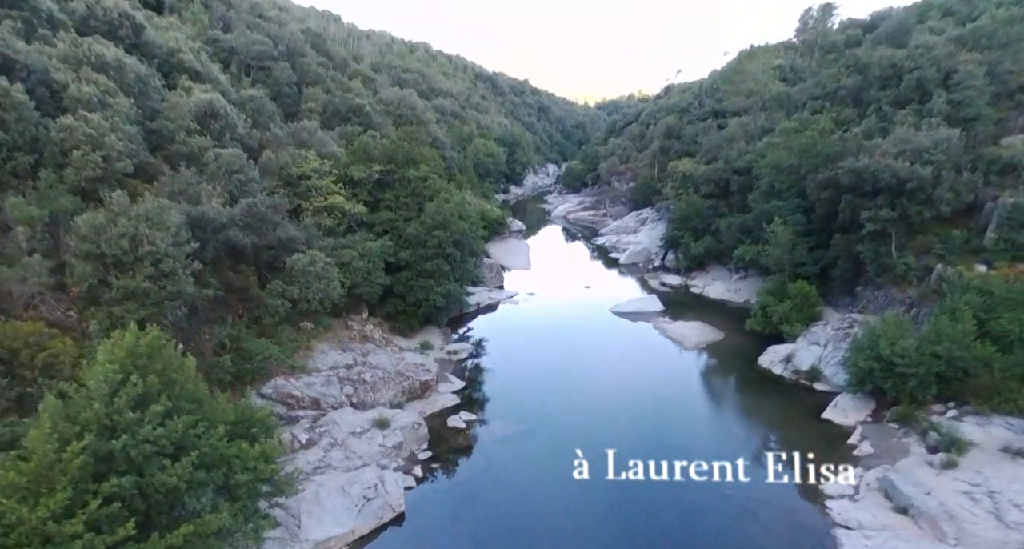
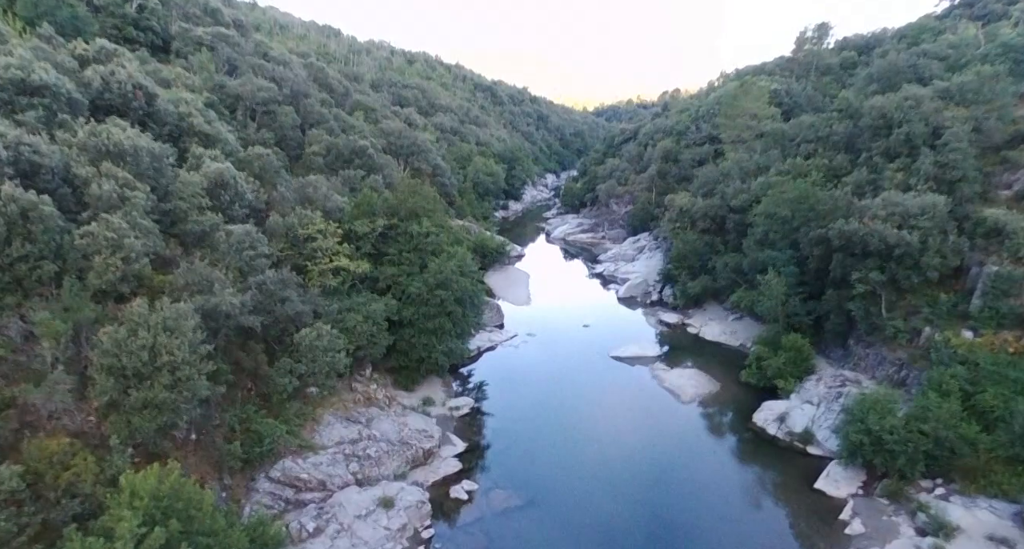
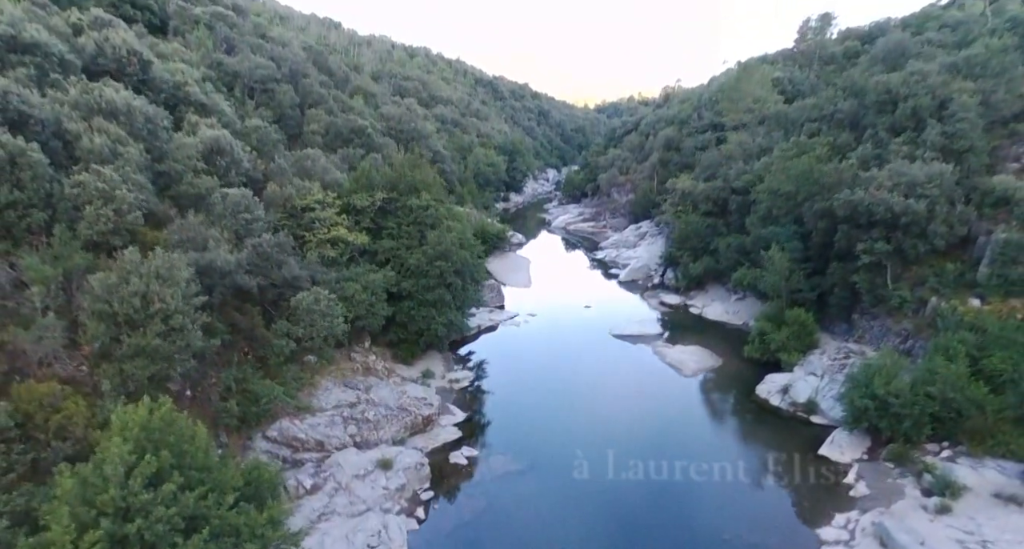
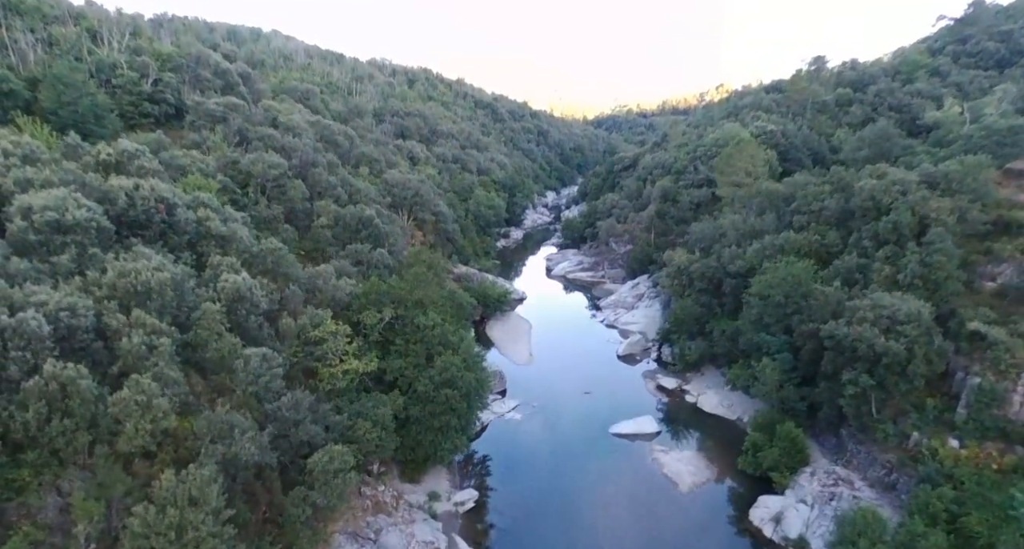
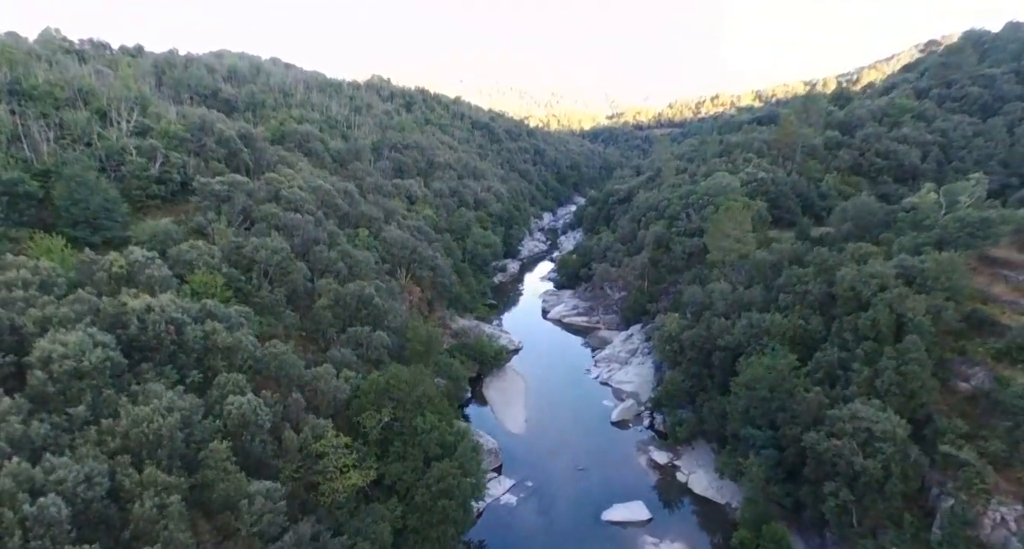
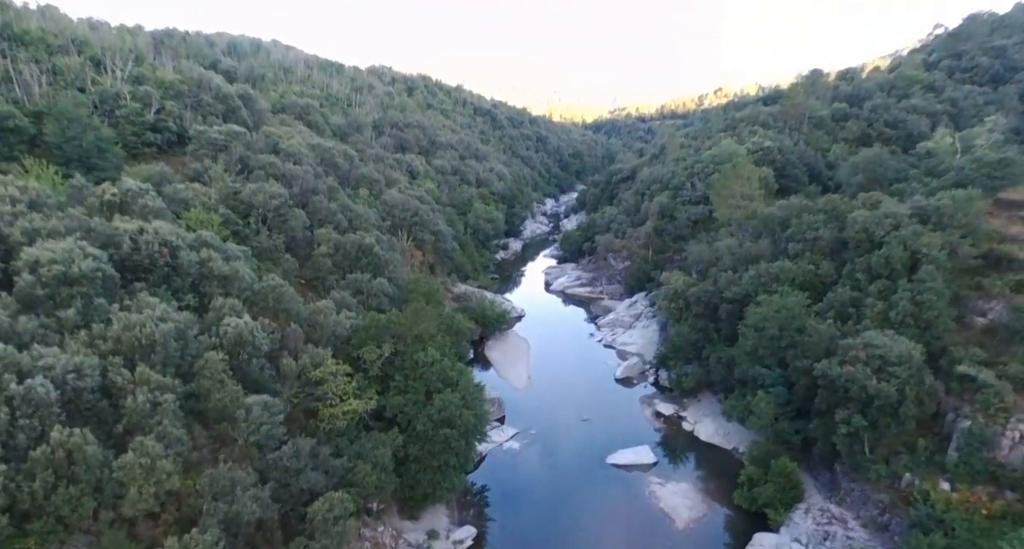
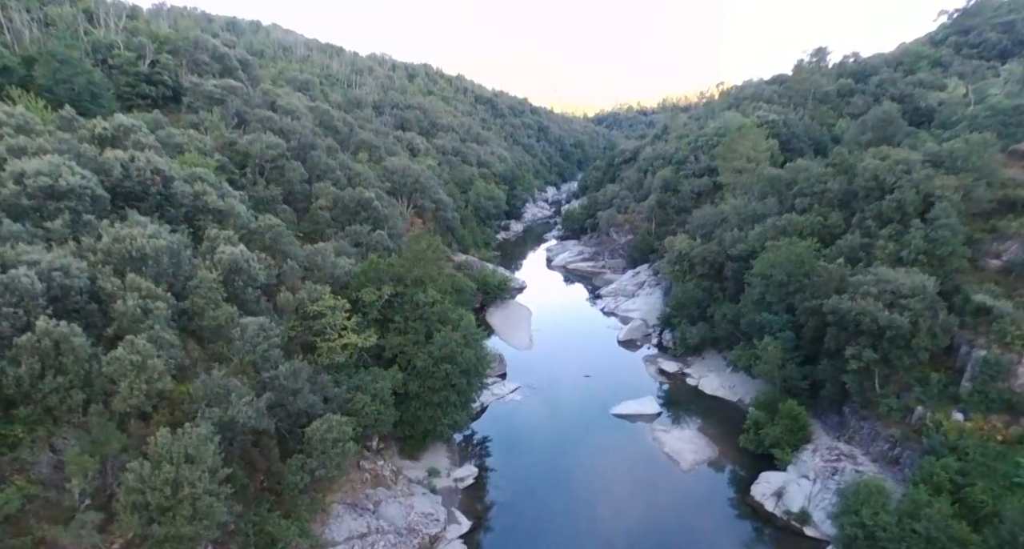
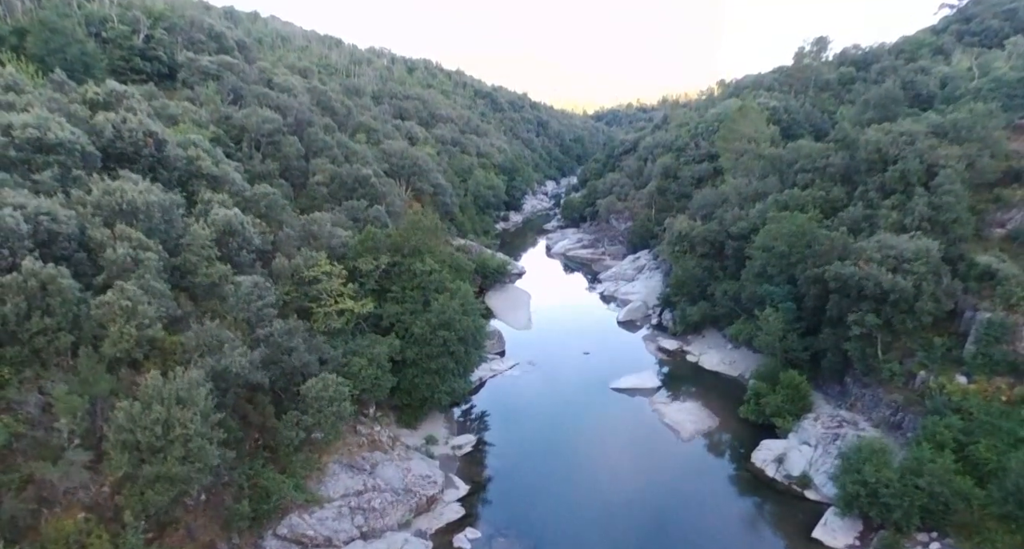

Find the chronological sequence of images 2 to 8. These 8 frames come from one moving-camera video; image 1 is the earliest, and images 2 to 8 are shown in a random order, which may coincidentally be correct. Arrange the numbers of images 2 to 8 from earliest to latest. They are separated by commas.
3, 2, 8, 7, 4, 6, 5
